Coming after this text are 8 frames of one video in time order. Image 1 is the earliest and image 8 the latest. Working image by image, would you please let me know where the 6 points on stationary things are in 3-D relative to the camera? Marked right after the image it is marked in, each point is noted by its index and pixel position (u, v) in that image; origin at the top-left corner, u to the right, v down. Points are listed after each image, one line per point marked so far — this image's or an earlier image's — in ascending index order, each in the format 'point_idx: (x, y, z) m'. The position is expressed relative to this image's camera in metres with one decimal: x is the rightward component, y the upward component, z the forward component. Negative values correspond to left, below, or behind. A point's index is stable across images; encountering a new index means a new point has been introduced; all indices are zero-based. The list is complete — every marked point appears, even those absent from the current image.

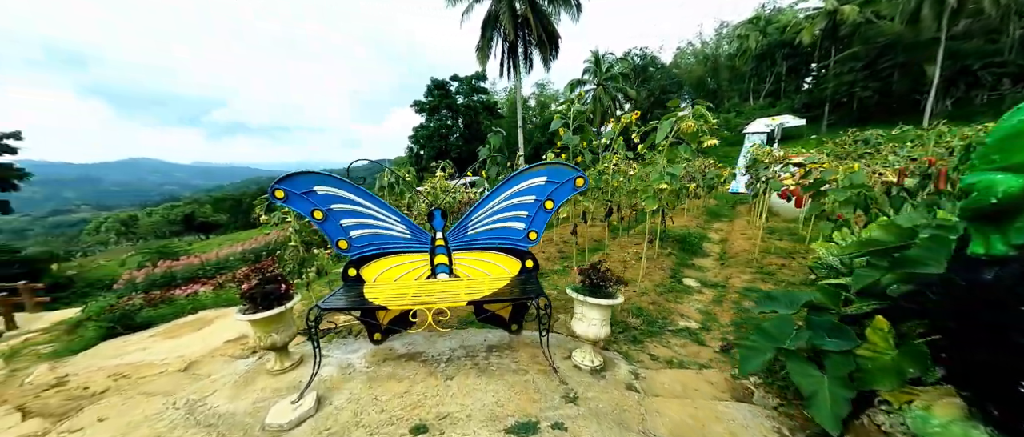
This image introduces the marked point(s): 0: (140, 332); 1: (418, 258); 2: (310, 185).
0: (-6.0, -1.8, +5.5) m
1: (-0.8, -0.3, +2.8) m
2: (-1.5, +0.2, +2.6) m
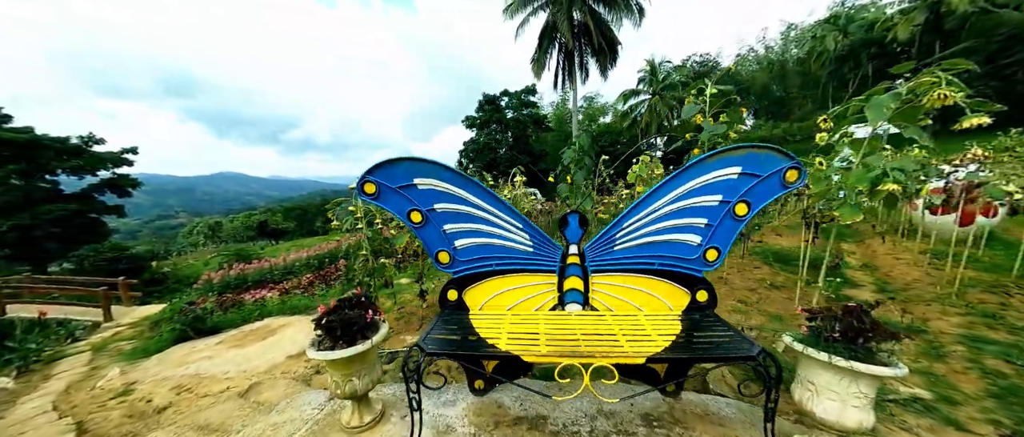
0: (-4.7, -1.8, +5.2) m
1: (+0.2, -0.4, +2.0) m
2: (-0.6, +0.2, +1.9) m
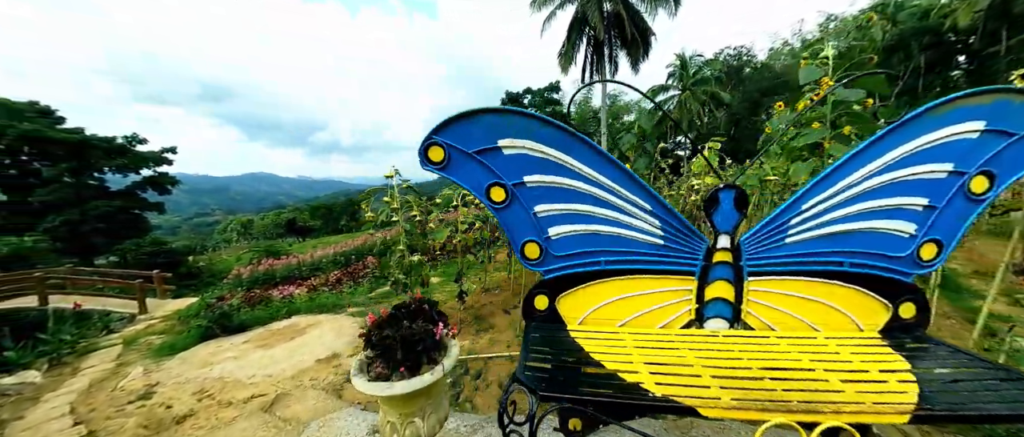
0: (-4.0, -1.7, +4.9) m
1: (+0.7, -0.3, +1.4) m
2: (-0.1, +0.3, +1.3) m
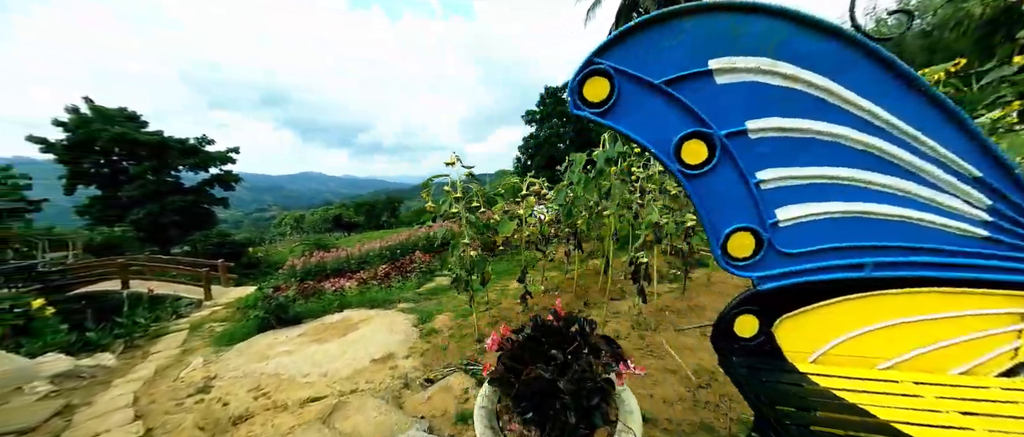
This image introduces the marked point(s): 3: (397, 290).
0: (-3.1, -1.5, +4.8) m
1: (+1.2, -0.2, +0.8) m
2: (+0.4, +0.4, +0.8) m
3: (-2.2, -1.3, +6.4) m
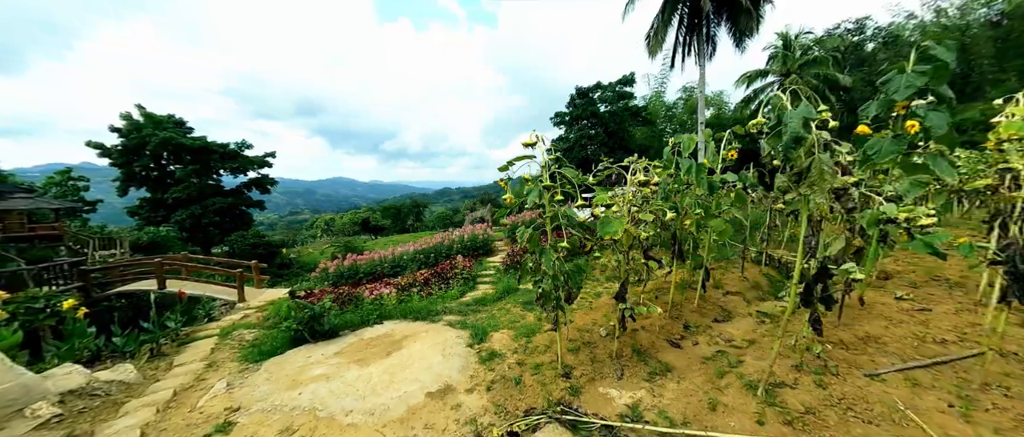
0: (-2.2, -1.5, +4.1) m
1: (+1.8, -0.2, -0.1) m
2: (+1.1, +0.5, -0.1) m
3: (-1.2, -1.3, +5.7) m
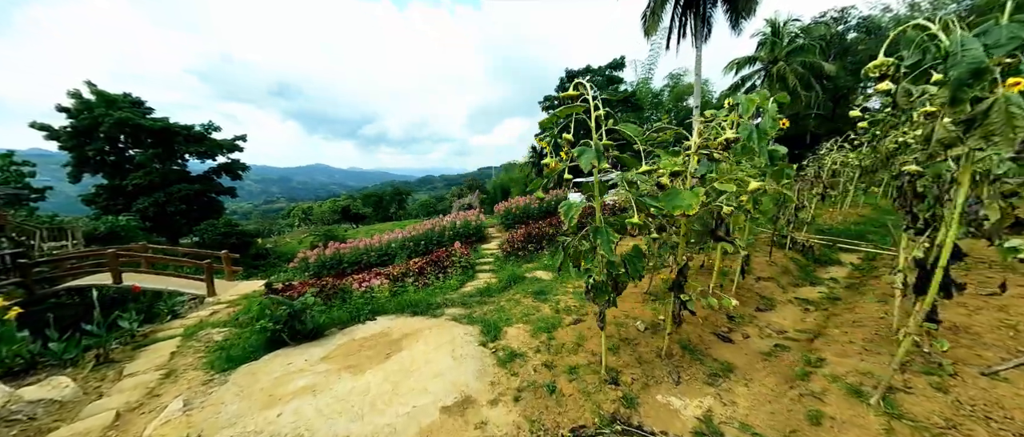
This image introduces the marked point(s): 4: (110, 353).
0: (-2.1, -1.3, +3.5) m
1: (+2.2, -0.1, -0.6) m
2: (+1.5, +0.6, -0.6) m
3: (-1.1, -1.1, +5.1) m
4: (-5.5, -1.8, +4.7) m
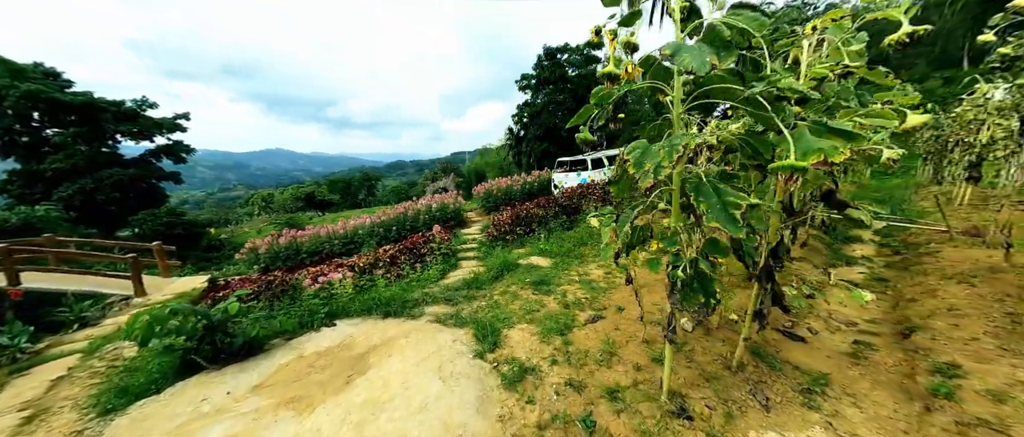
0: (-2.0, -1.1, +2.5) m
1: (+2.5, 0.0, -1.2) m
2: (+1.8, +0.6, -1.3) m
3: (-1.2, -0.8, +4.2) m
4: (-5.5, -1.7, +3.5) m
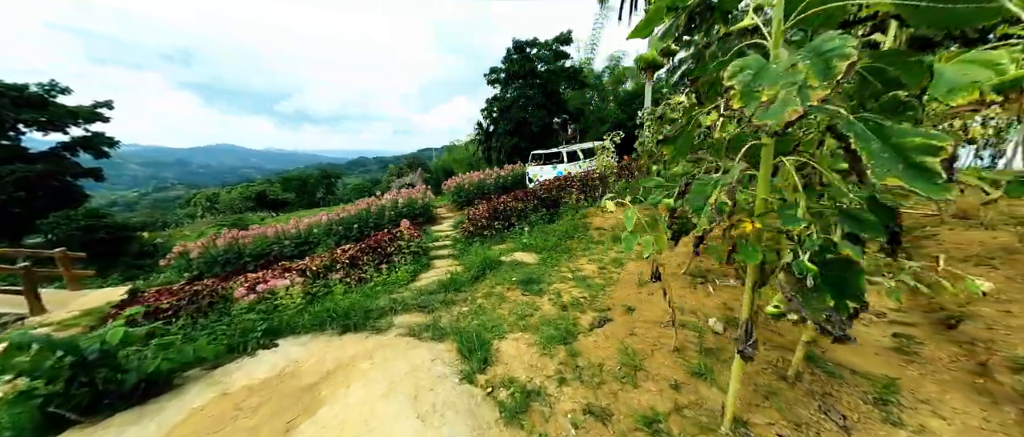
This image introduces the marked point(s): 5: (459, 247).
0: (-2.0, -1.0, +1.9) m
1: (+2.8, +0.2, -1.5) m
2: (+2.1, +0.7, -1.6) m
3: (-1.4, -0.7, +3.6) m
4: (-5.6, -1.7, +2.5) m
5: (-0.8, -0.4, +4.9) m
